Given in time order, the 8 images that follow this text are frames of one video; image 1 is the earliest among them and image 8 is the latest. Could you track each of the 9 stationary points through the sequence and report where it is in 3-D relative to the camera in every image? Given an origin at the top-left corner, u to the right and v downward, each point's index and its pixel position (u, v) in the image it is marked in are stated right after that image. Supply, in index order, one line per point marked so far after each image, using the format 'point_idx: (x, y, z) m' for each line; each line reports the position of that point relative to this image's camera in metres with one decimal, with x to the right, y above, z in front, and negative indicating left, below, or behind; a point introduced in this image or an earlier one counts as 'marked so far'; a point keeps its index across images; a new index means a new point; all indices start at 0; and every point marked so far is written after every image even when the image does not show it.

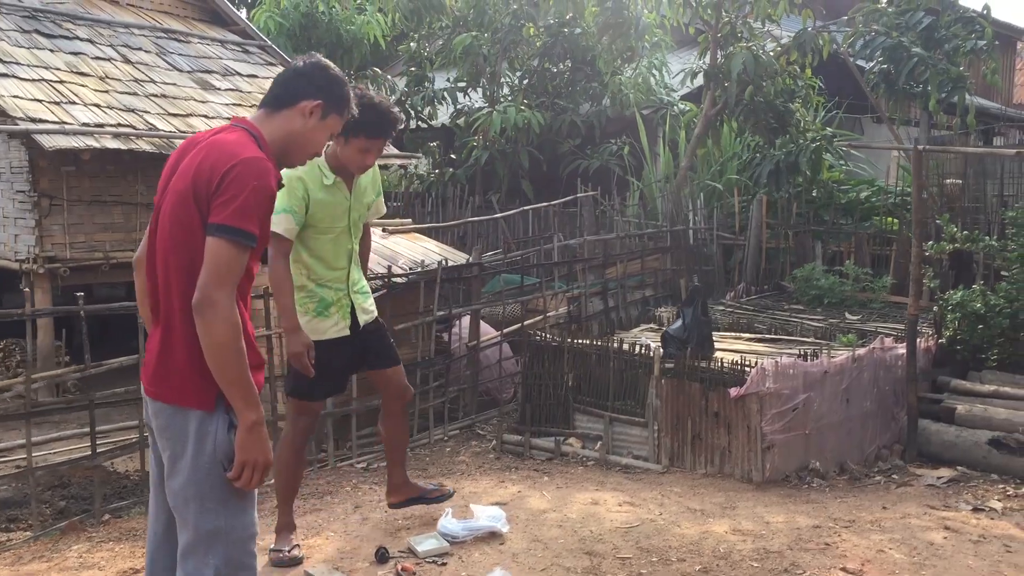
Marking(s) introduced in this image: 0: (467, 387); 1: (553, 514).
0: (-0.3, -0.7, +7.1) m
1: (+0.2, -1.0, +4.4) m
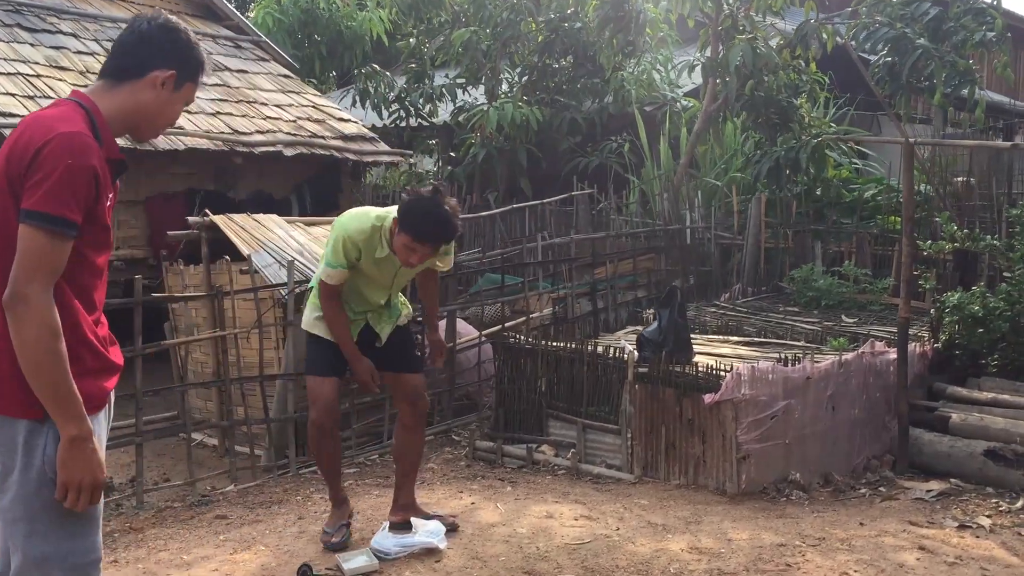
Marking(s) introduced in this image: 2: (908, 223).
0: (-0.5, -0.7, +6.9) m
1: (0.0, -1.0, +4.2) m
2: (+2.3, +0.4, +5.8) m
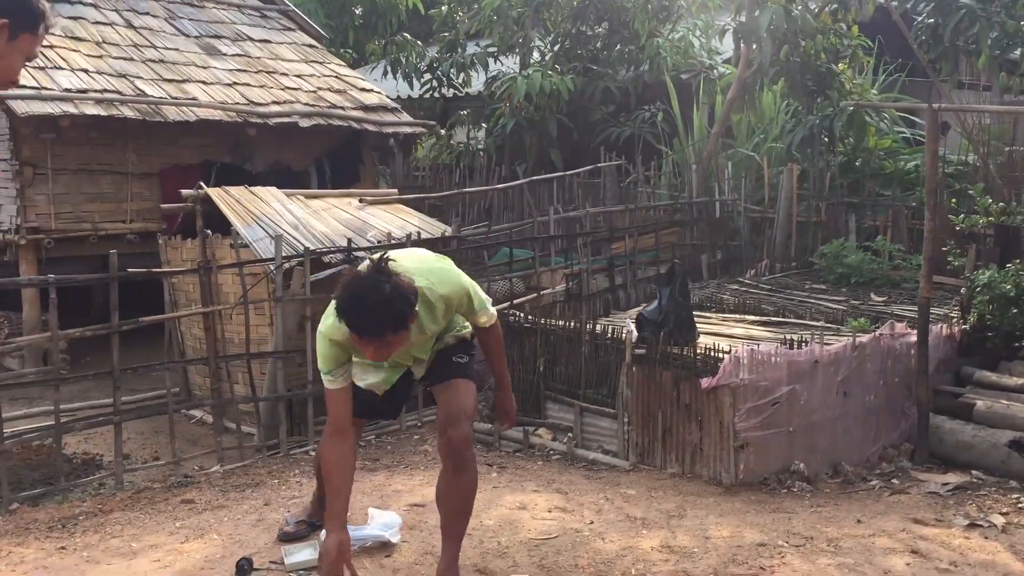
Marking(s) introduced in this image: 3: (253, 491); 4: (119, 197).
0: (-0.4, -0.5, +6.7) m
1: (-0.2, -0.9, +3.9) m
2: (+2.3, +0.5, +5.4) m
3: (-1.2, -0.9, +4.7) m
4: (-3.2, +0.7, +8.4) m
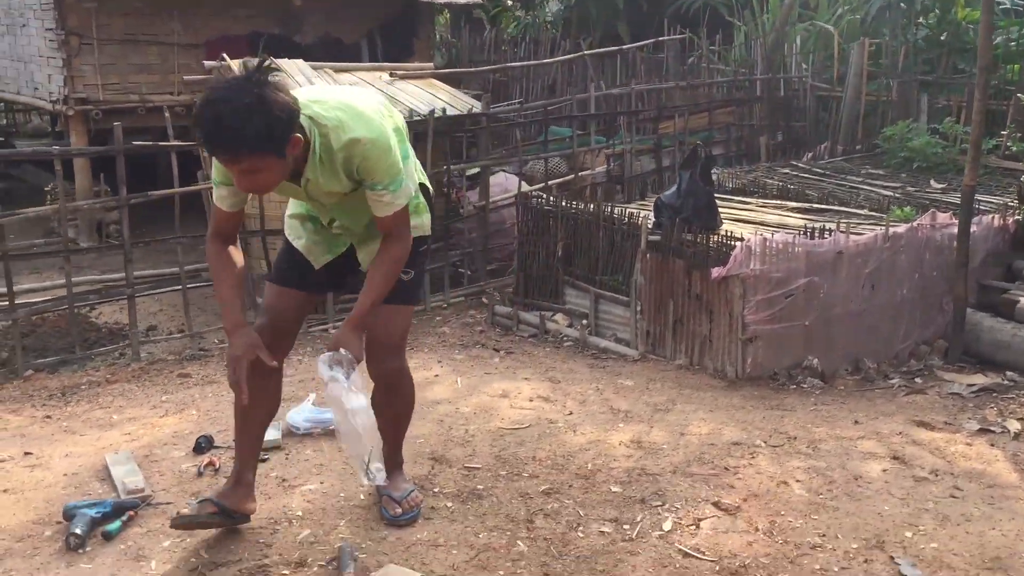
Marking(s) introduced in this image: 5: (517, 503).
0: (-0.2, +0.2, +6.5) m
1: (-0.3, -0.5, +3.9) m
2: (+2.3, +1.0, +5.0) m
3: (-1.2, -0.4, +4.8) m
4: (-2.8, +1.8, +8.3) m
5: (0.0, -0.6, +3.0) m
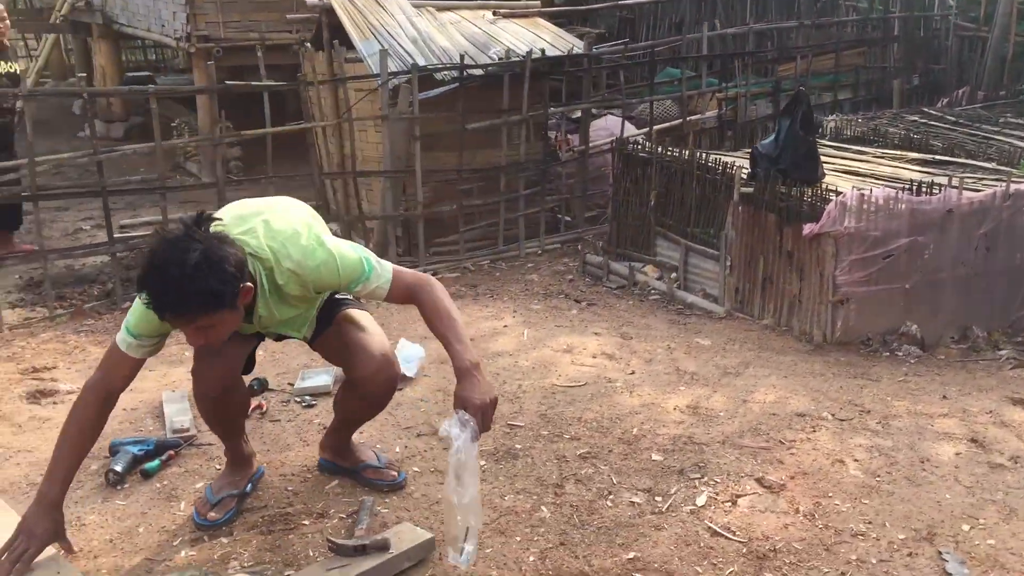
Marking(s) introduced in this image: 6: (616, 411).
0: (+0.4, +0.6, +6.4) m
1: (0.0, -0.3, +3.8) m
2: (+2.7, +1.2, +4.4) m
3: (-0.8, -0.1, +4.8) m
4: (-1.9, +2.3, +8.4) m
5: (+0.1, -0.5, +2.9) m
6: (+0.3, -0.4, +3.3) m
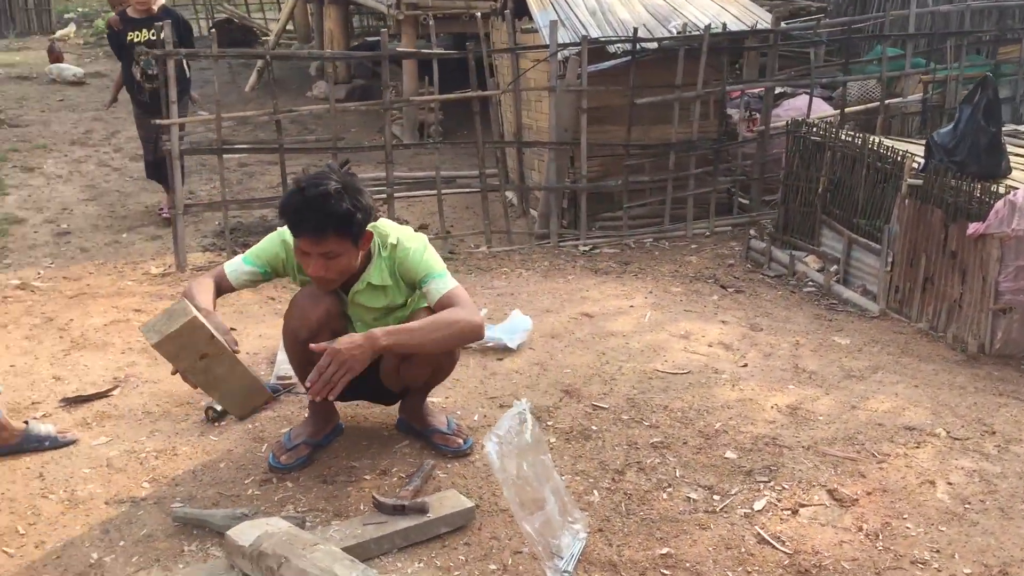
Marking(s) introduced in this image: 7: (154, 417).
0: (+1.4, +0.7, +6.2) m
1: (+0.4, -0.2, +3.8) m
2: (+3.3, +1.1, +3.7) m
3: (-0.2, +0.1, +4.9) m
4: (-0.2, +2.6, +8.6) m
5: (+0.3, -0.5, +2.9) m
6: (+0.6, -0.4, +3.2) m
7: (-1.1, -0.4, +3.1) m
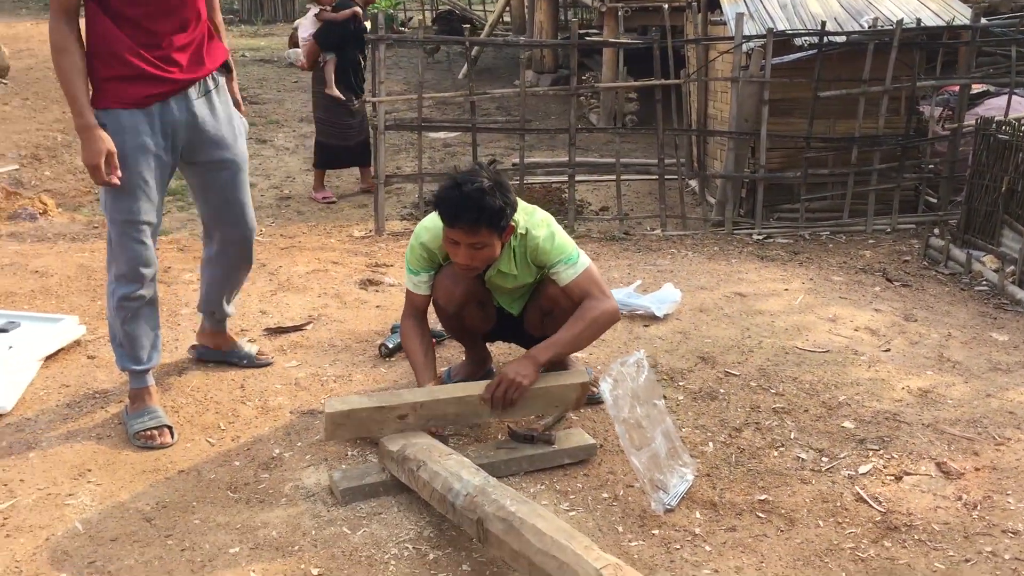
0: (+2.5, +0.7, +6.1) m
1: (+1.0, -0.1, +4.0) m
2: (+3.9, +0.9, +3.3) m
3: (+0.7, +0.2, +5.2) m
4: (+1.6, +2.7, +8.8) m
5: (+0.7, -0.4, +3.1) m
6: (+1.1, -0.3, +3.3) m
7: (-0.6, -0.2, +3.6) m
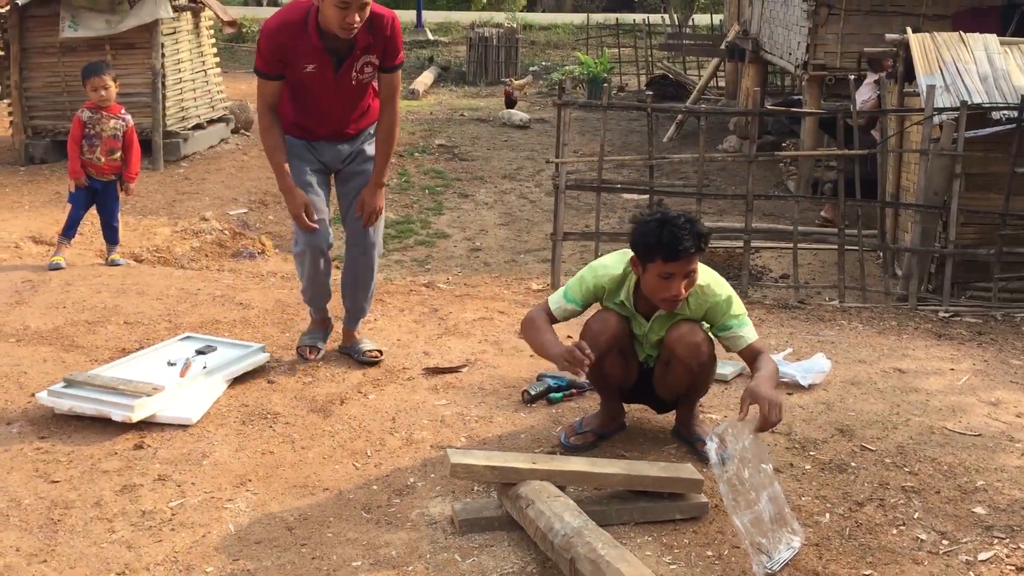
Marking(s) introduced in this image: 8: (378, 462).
0: (+3.6, +0.2, +5.6) m
1: (+1.5, -0.4, +3.9) m
2: (+4.3, +0.5, +2.6) m
3: (+1.5, -0.2, +5.1) m
4: (+3.3, +2.1, +8.6) m
5: (+1.1, -0.6, +3.1) m
6: (+1.5, -0.6, +3.2) m
7: (-0.1, -0.4, +3.9) m
8: (-0.4, -0.6, +3.3) m
